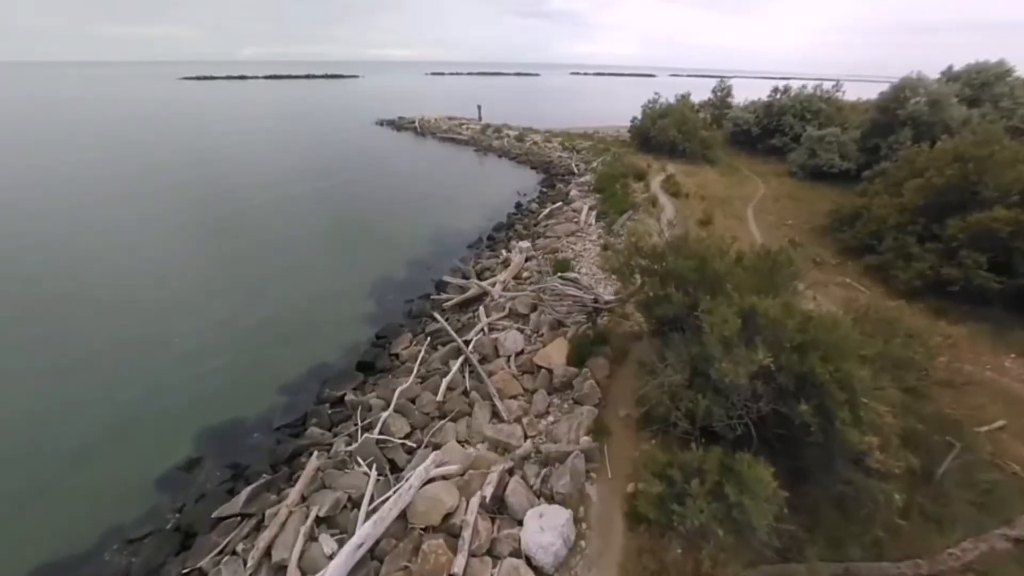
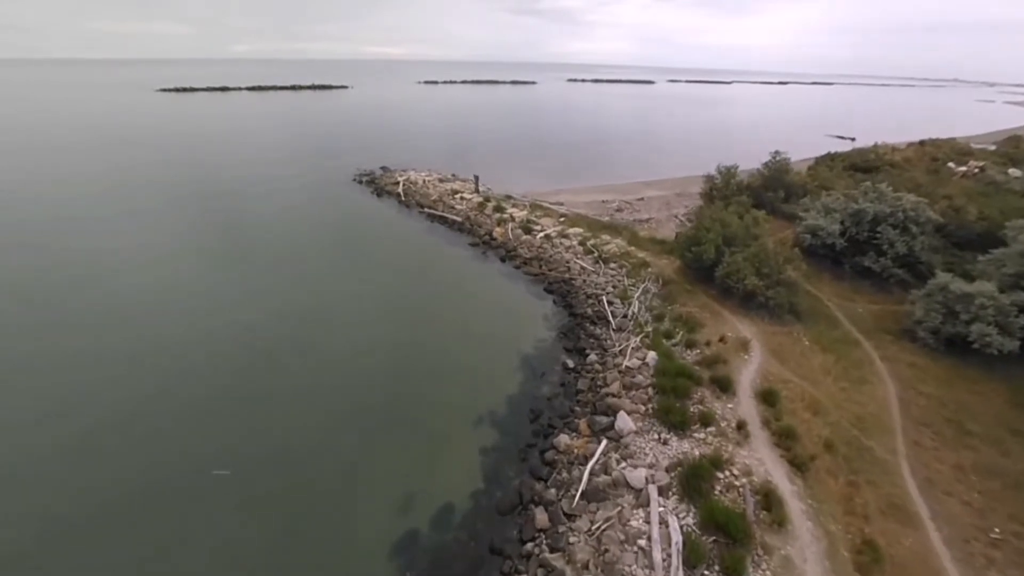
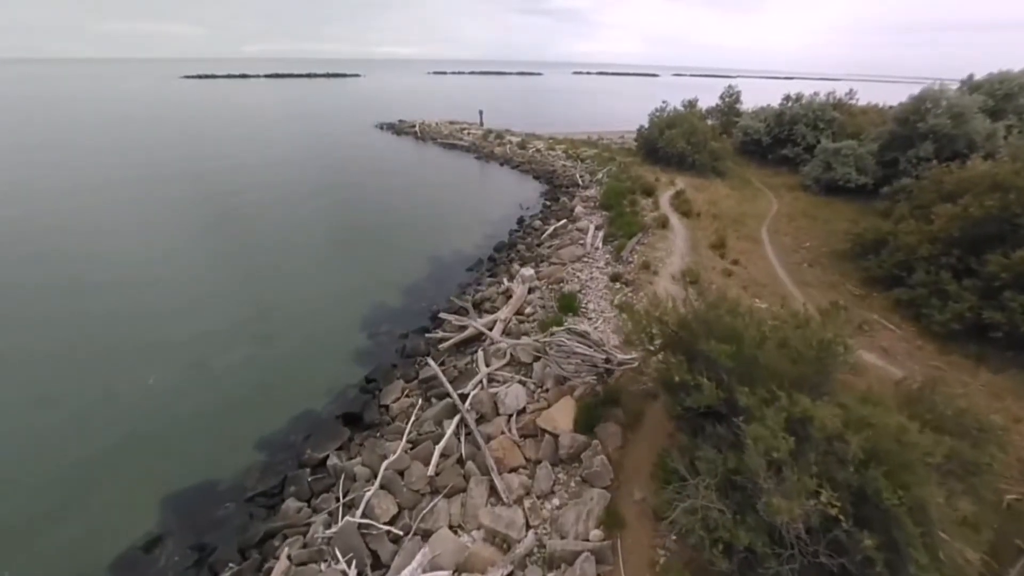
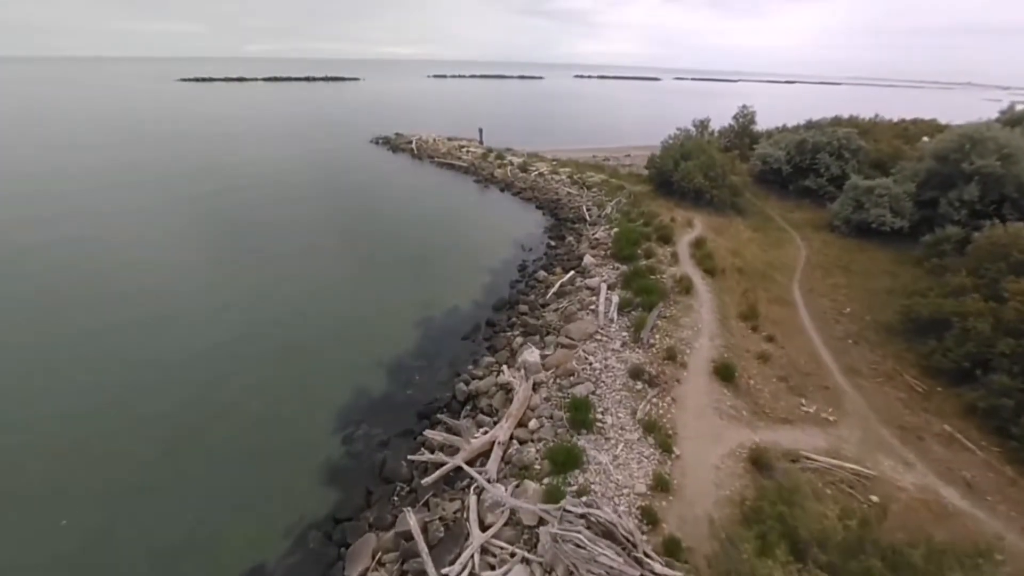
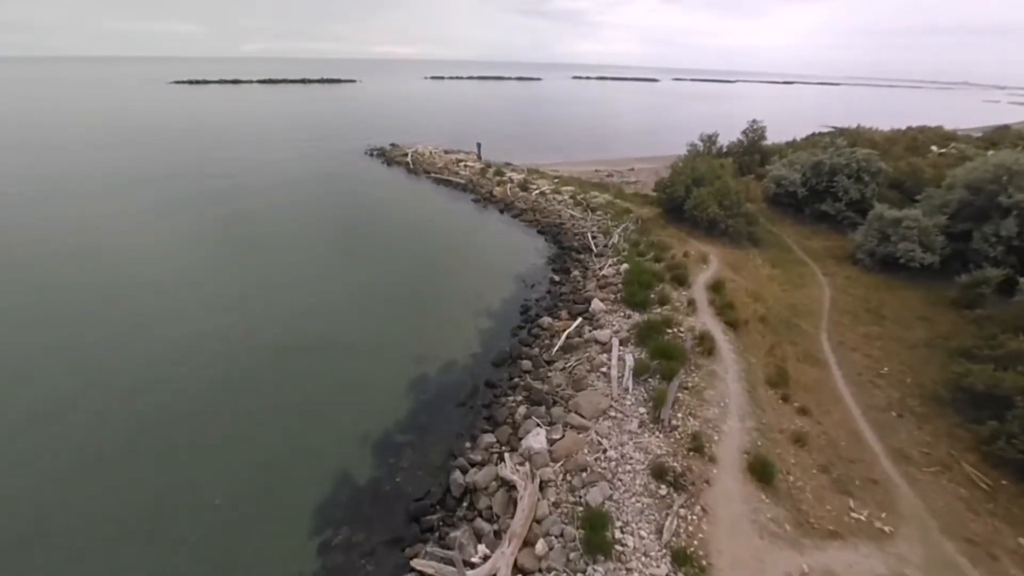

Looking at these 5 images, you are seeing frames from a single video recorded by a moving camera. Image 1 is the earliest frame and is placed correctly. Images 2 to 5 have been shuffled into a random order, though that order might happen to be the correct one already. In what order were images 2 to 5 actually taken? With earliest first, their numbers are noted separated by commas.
3, 4, 5, 2
